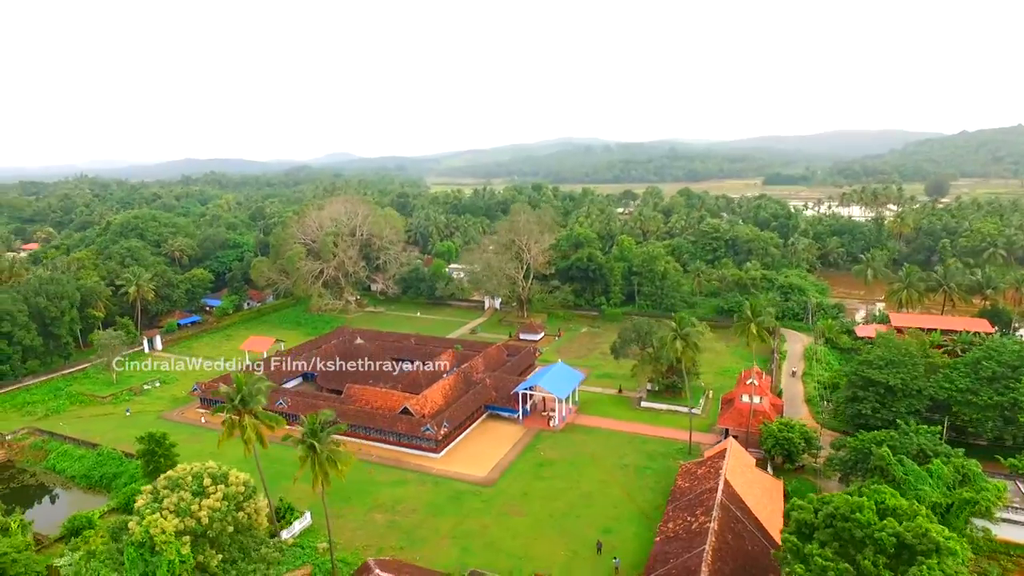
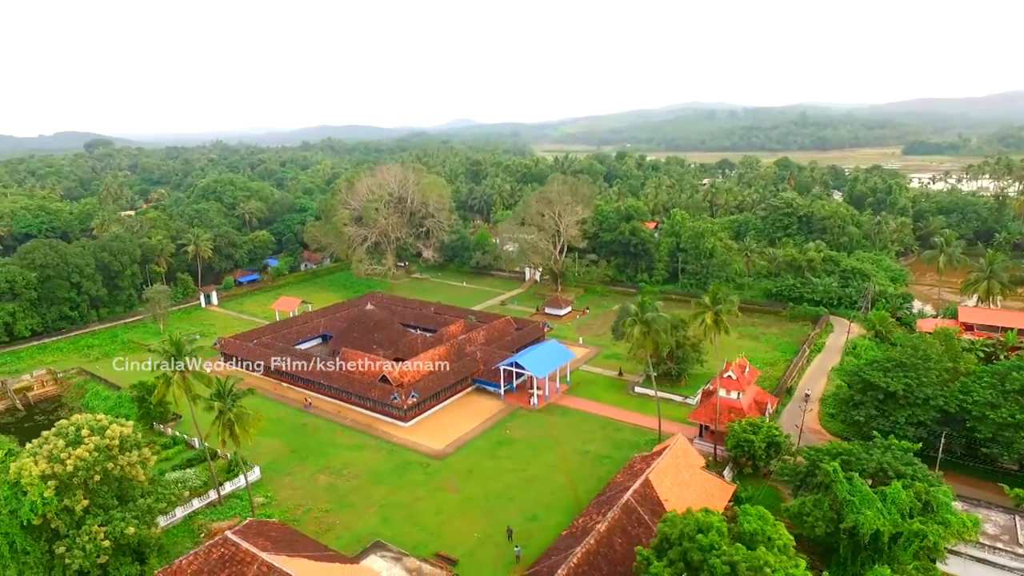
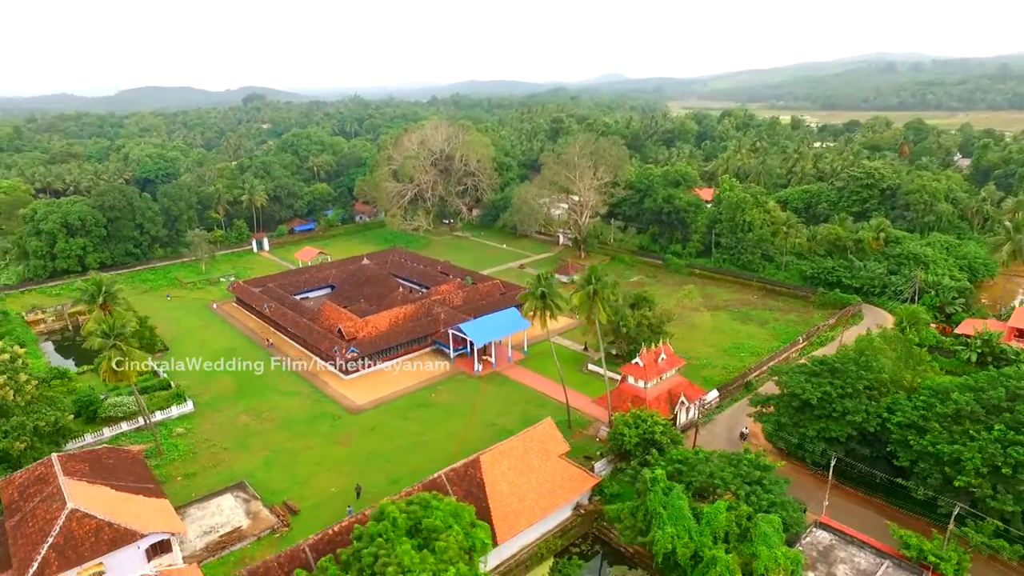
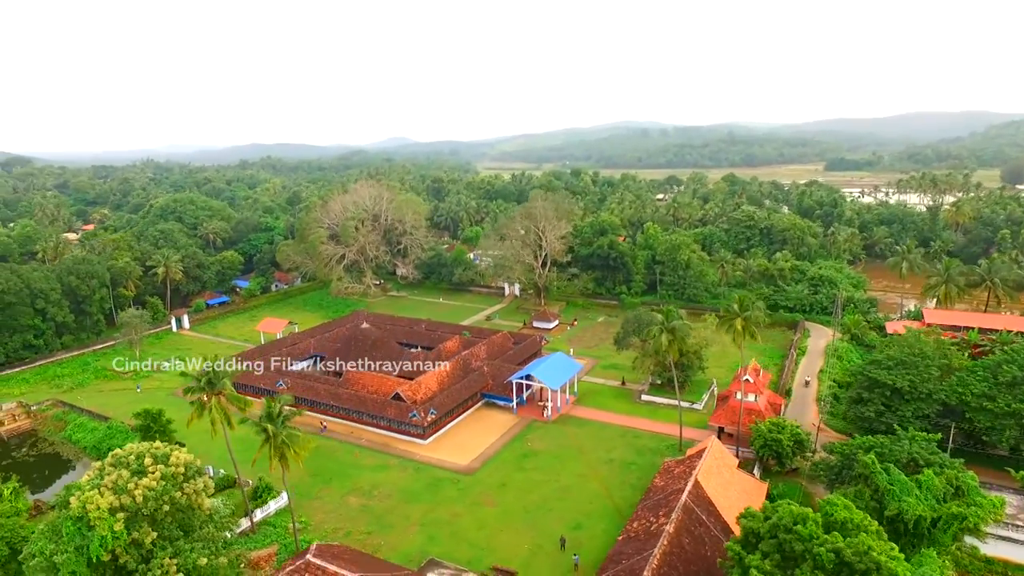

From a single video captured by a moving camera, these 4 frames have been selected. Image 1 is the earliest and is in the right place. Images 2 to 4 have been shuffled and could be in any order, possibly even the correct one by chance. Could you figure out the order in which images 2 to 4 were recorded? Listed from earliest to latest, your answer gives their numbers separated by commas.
4, 2, 3
